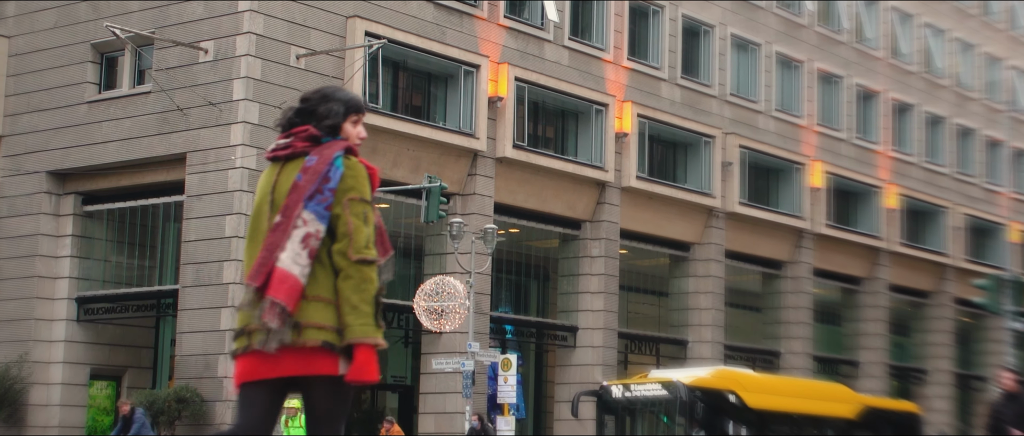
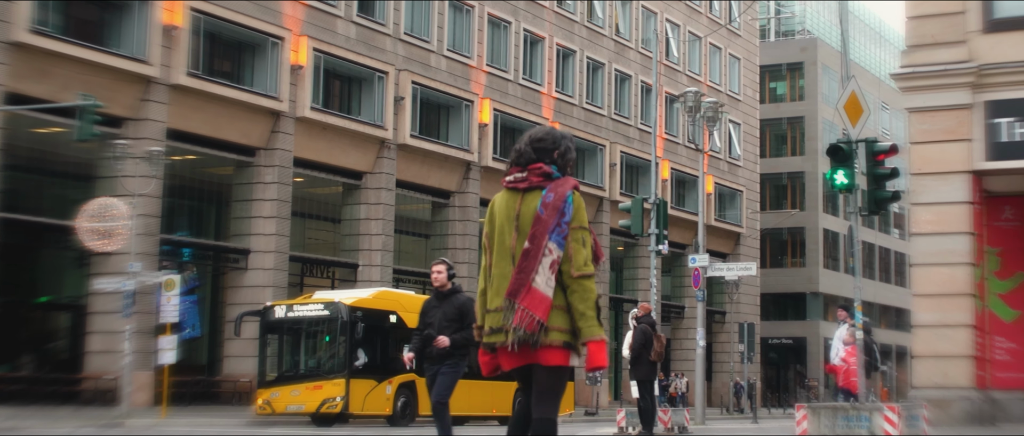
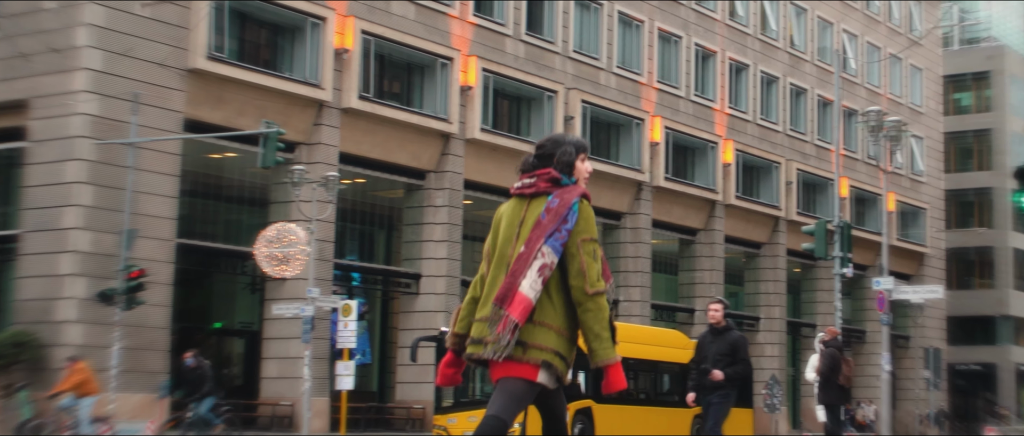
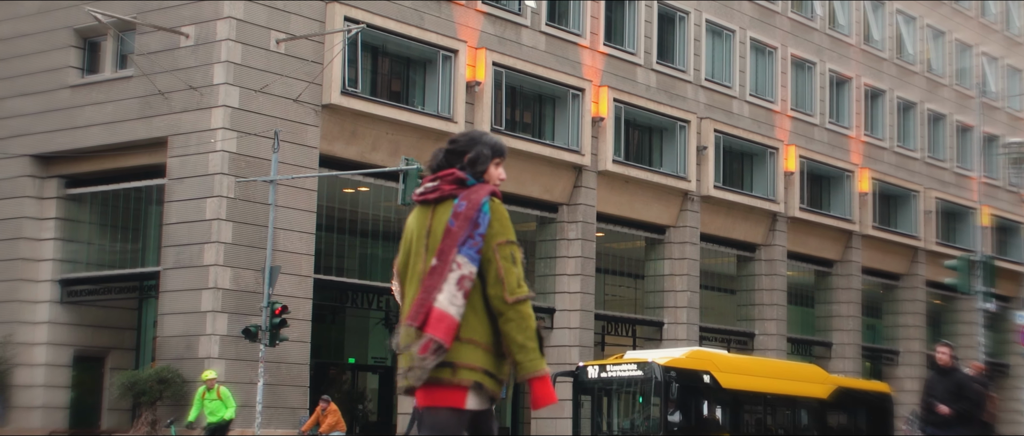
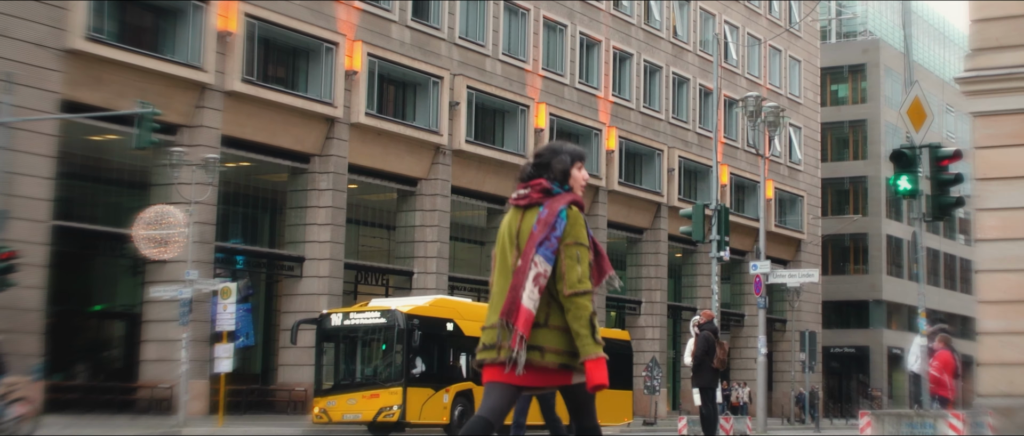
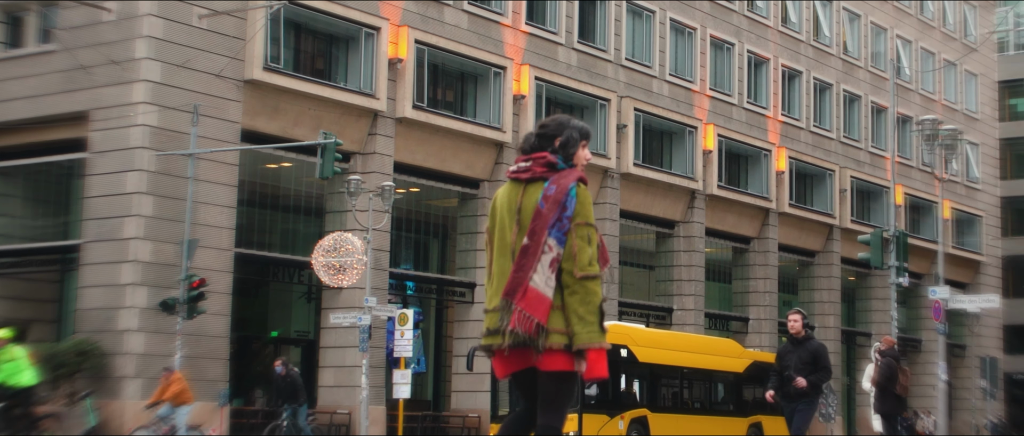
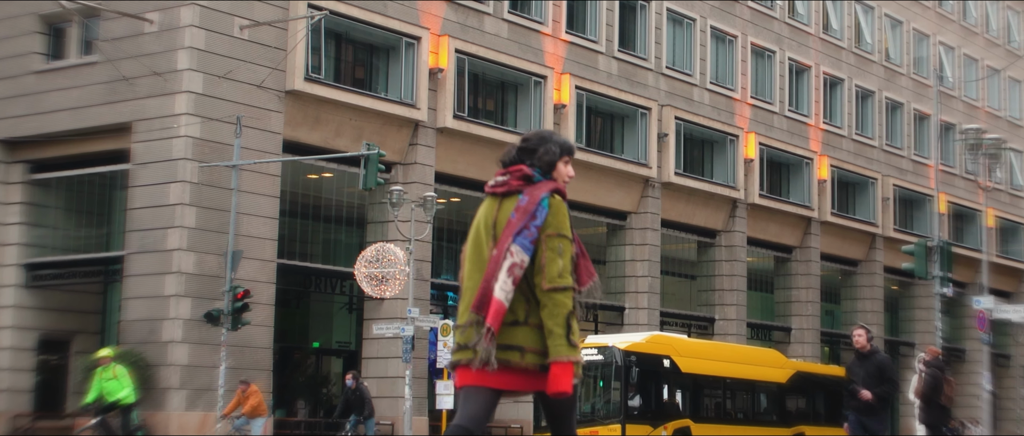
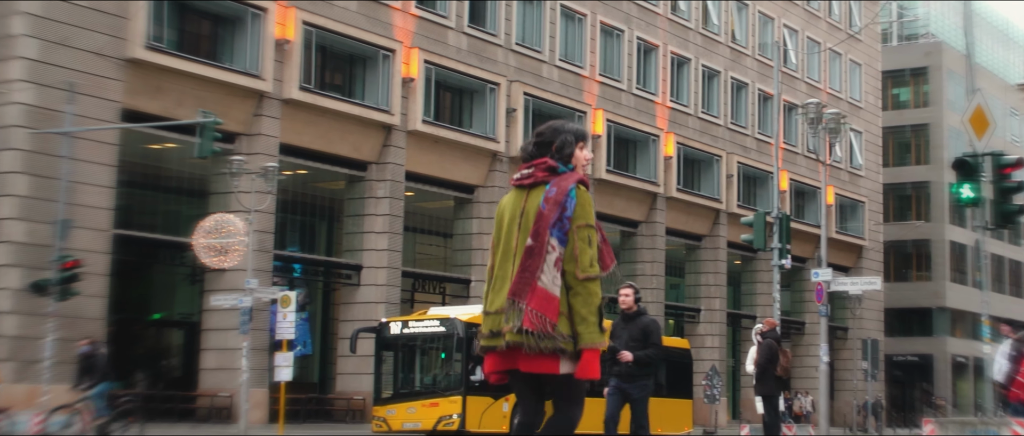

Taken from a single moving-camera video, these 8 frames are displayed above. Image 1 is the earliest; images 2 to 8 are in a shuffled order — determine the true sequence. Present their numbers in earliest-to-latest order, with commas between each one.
4, 7, 6, 3, 8, 5, 2
